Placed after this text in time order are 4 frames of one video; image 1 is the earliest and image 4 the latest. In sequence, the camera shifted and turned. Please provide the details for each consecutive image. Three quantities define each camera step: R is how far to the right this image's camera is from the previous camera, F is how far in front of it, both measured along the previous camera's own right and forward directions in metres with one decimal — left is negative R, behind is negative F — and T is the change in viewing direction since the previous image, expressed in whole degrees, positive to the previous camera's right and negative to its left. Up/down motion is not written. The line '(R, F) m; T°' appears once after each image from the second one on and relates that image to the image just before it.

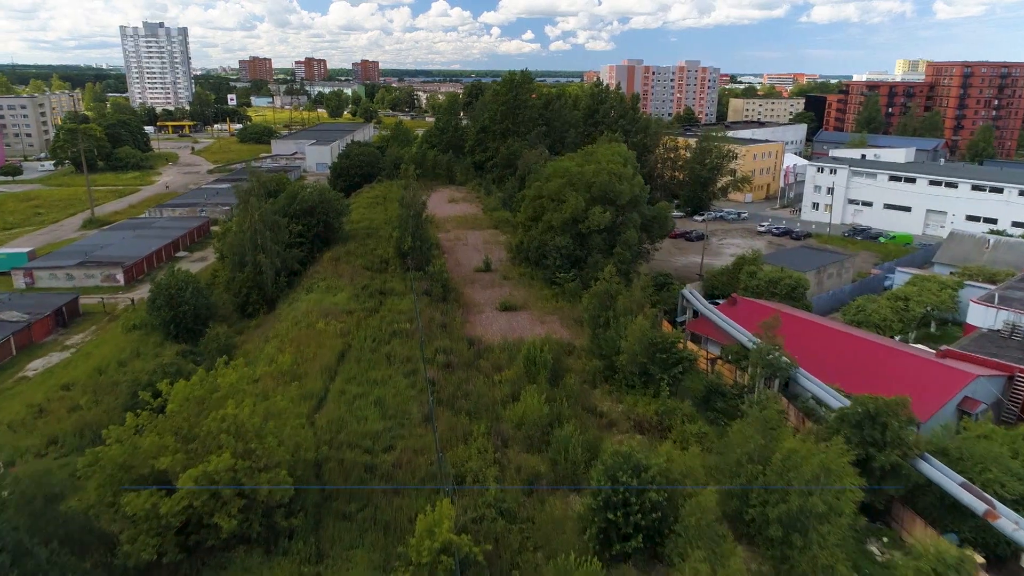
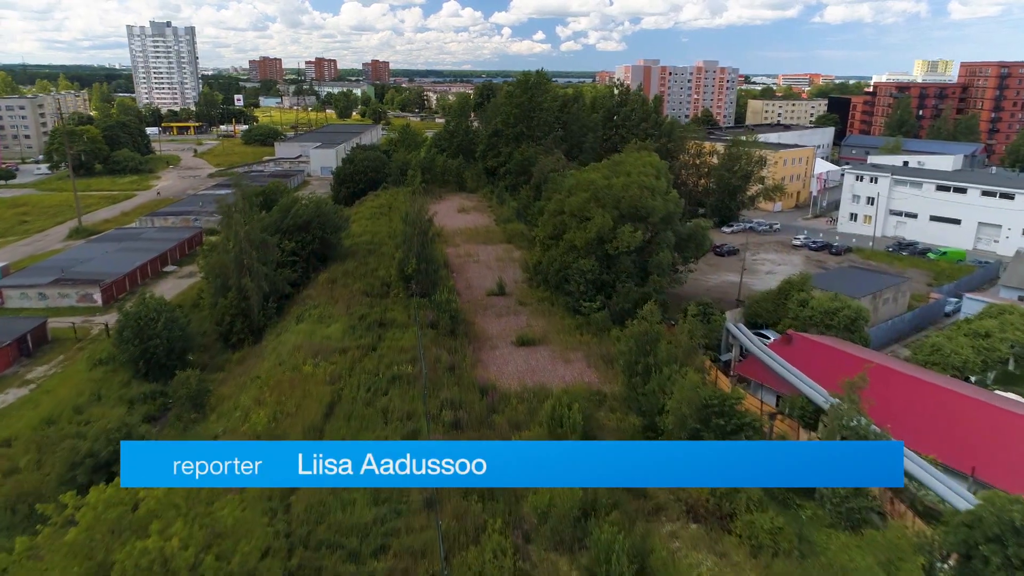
(-0.1, +1.6) m; -1°
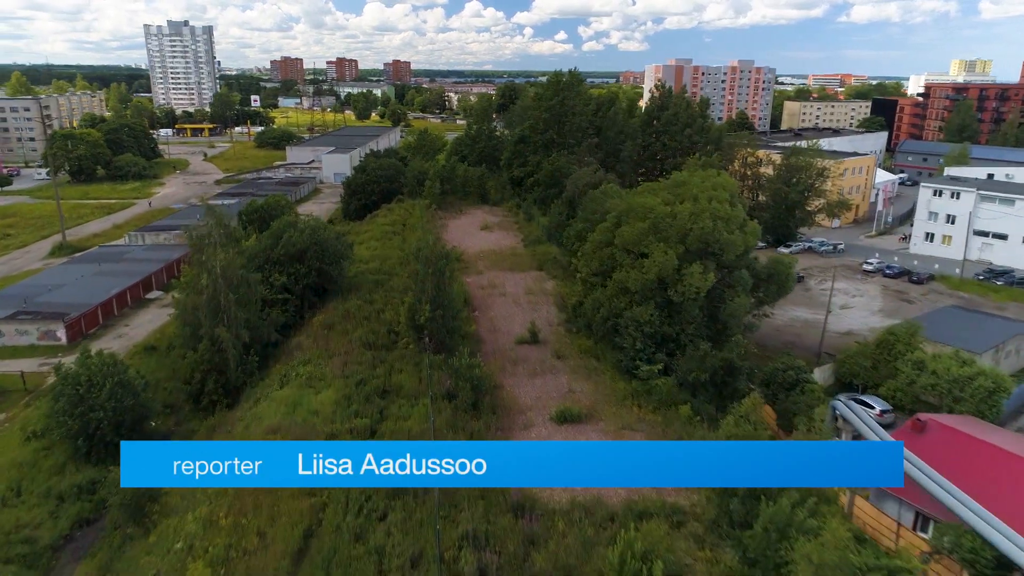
(-0.2, +2.4) m; -2°
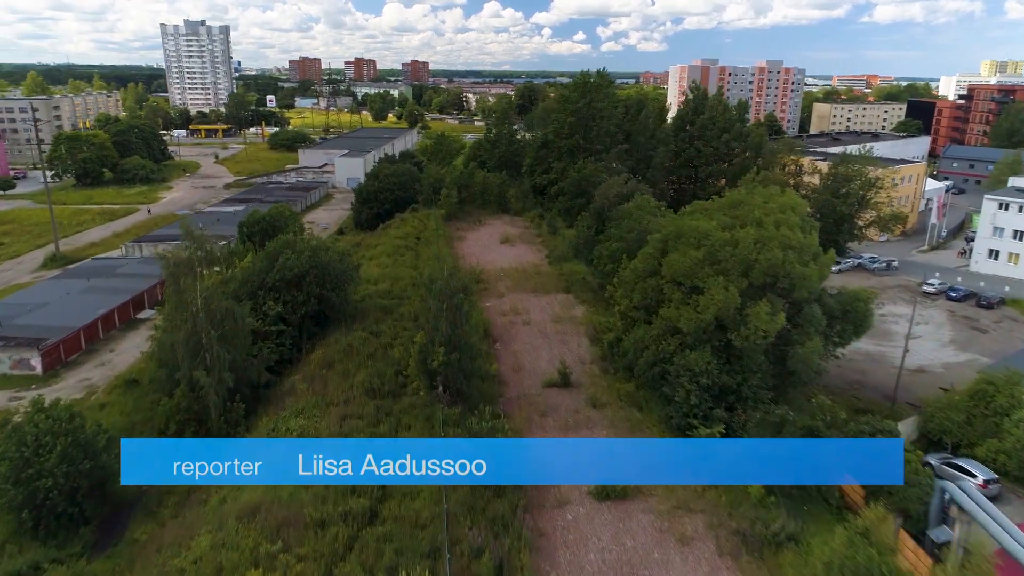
(-0.2, +1.5) m; -1°
